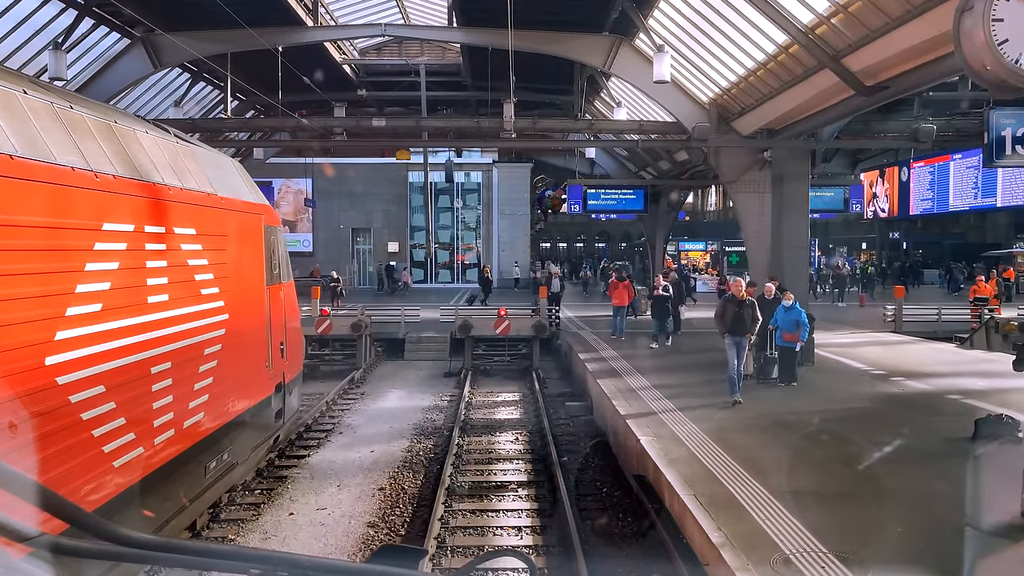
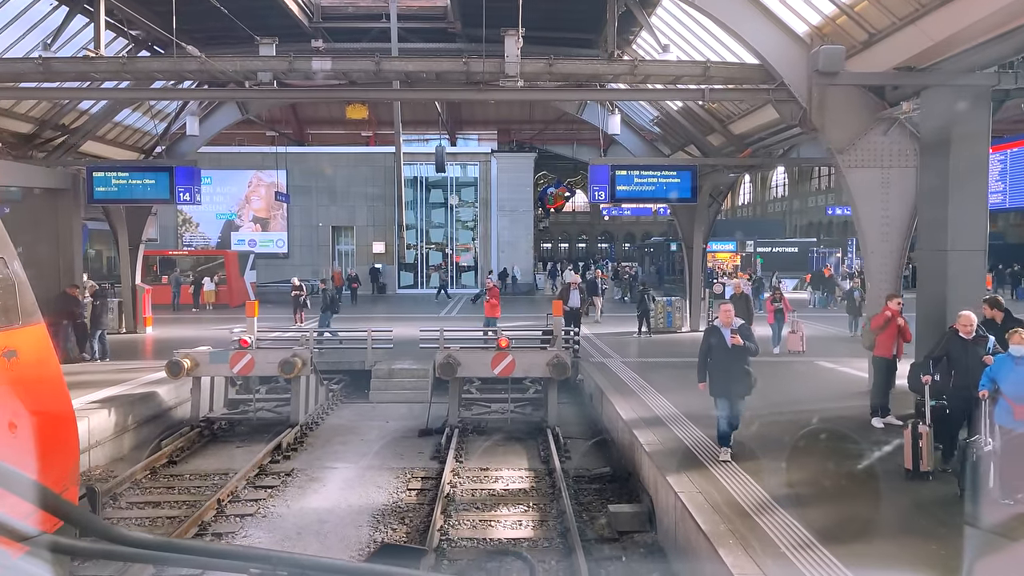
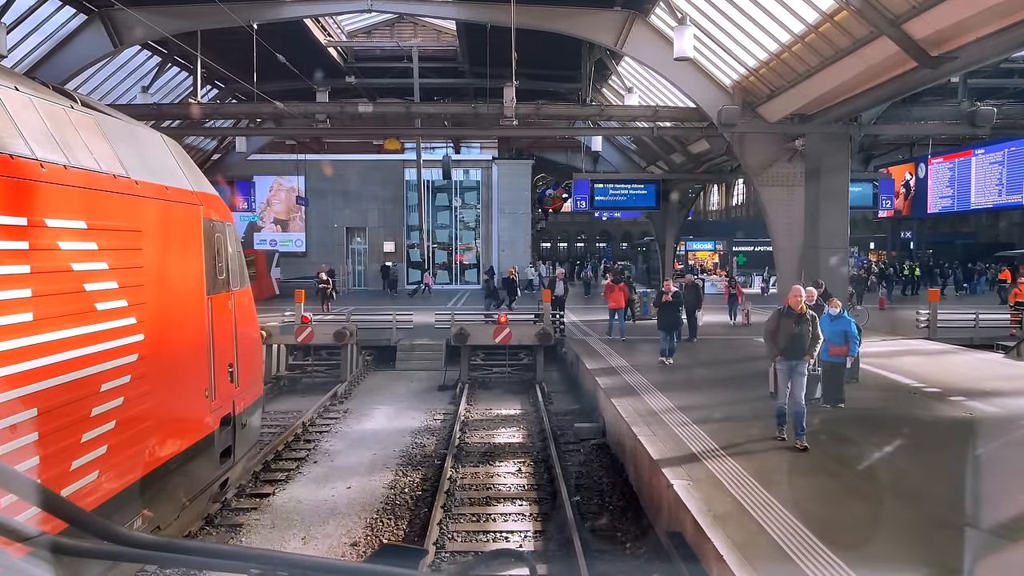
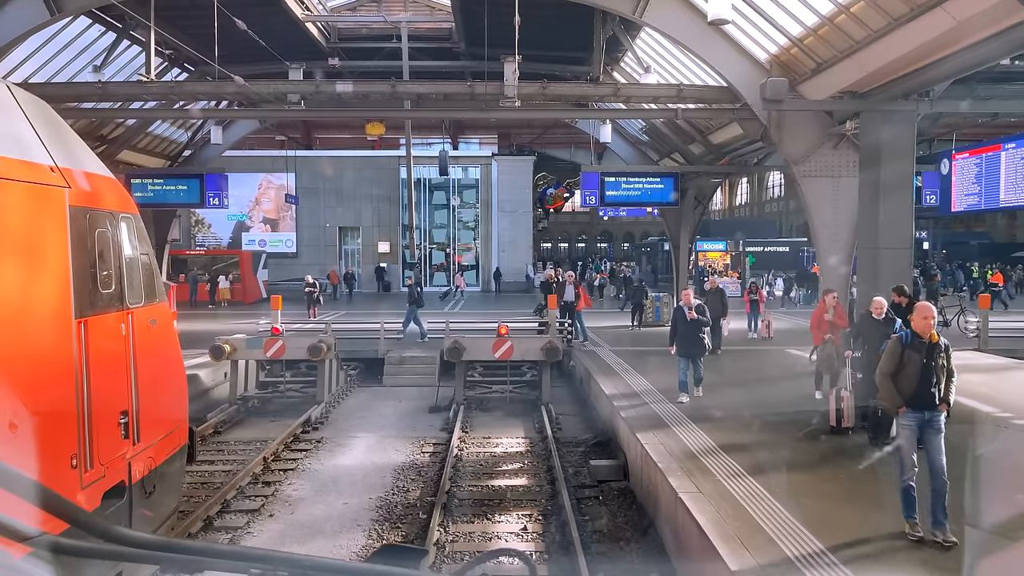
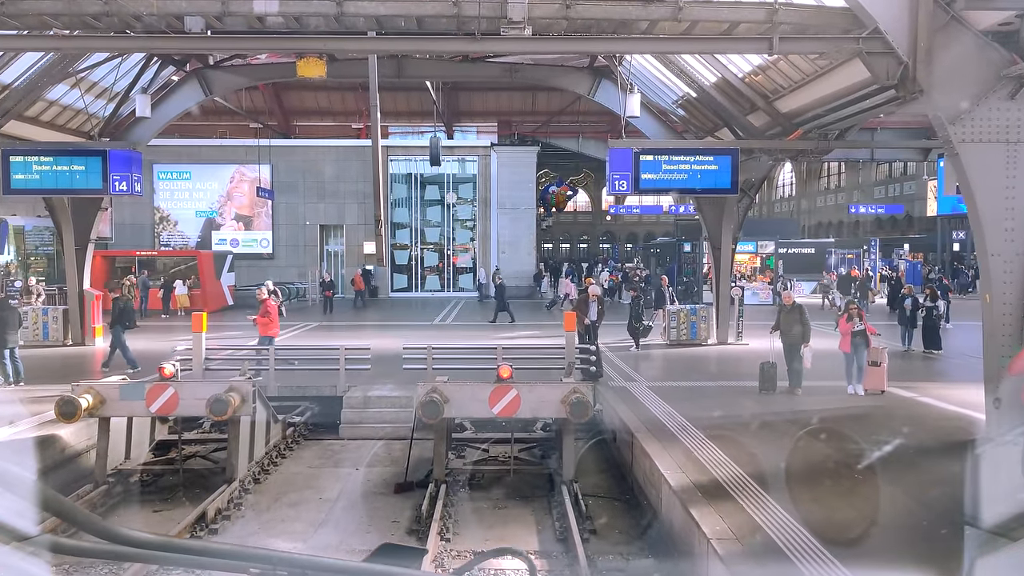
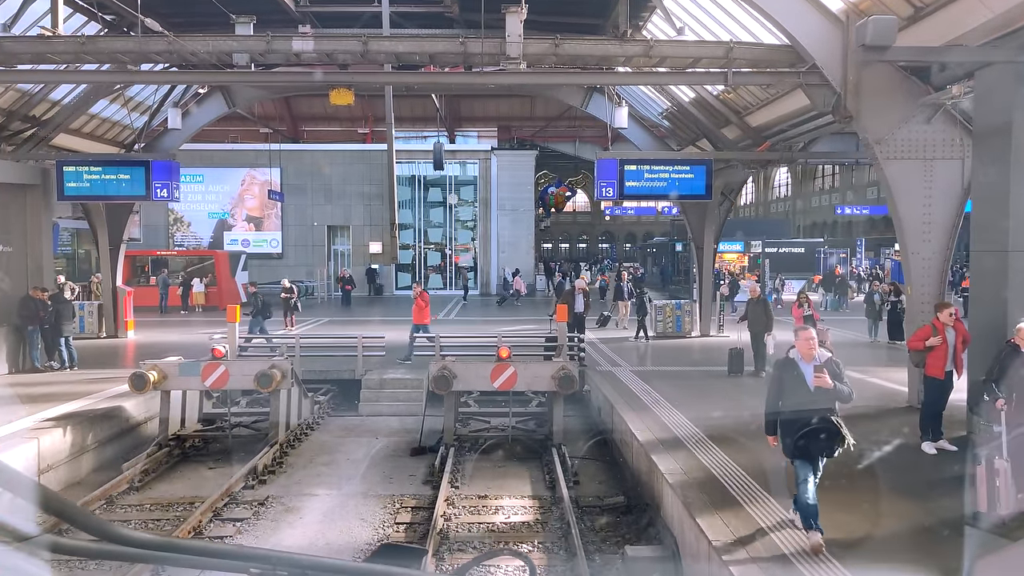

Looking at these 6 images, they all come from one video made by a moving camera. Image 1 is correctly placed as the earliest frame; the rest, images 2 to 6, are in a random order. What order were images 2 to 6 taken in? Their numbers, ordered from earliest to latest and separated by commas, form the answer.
3, 4, 2, 6, 5
